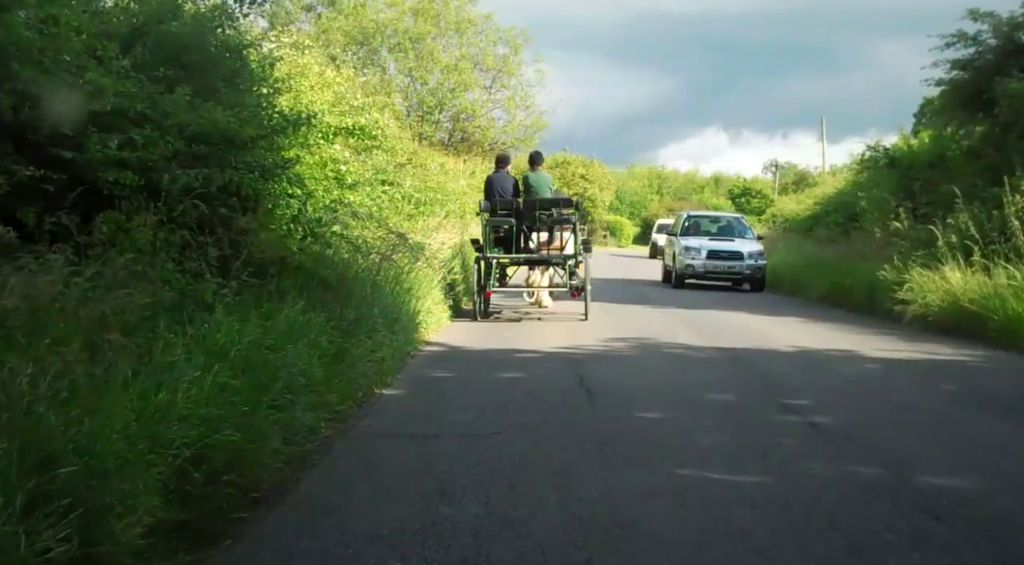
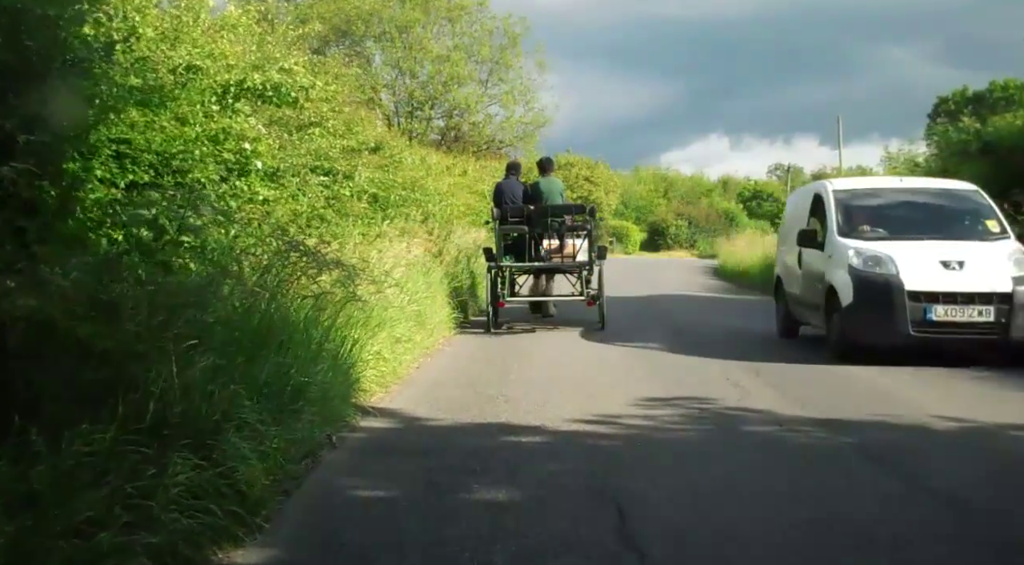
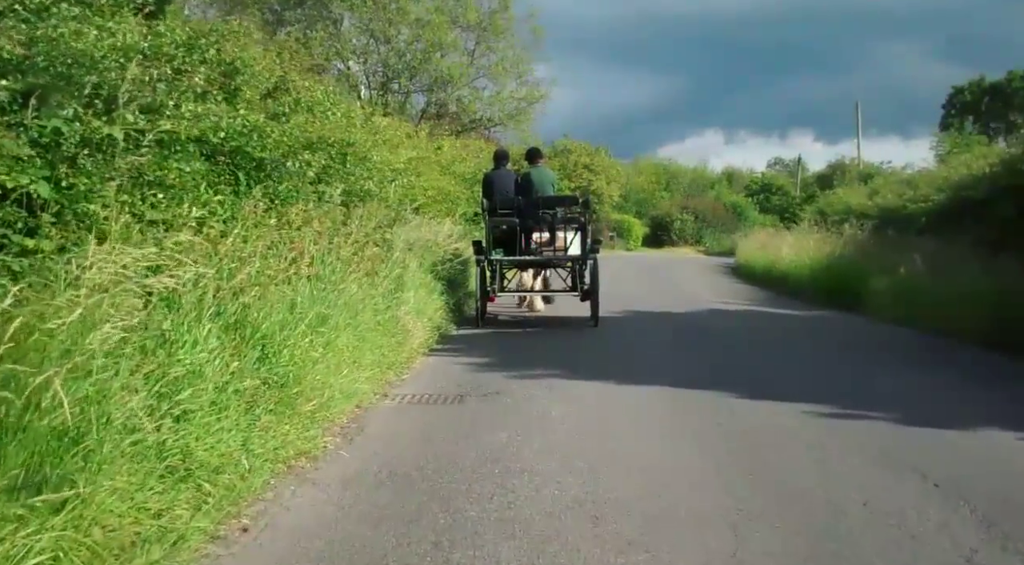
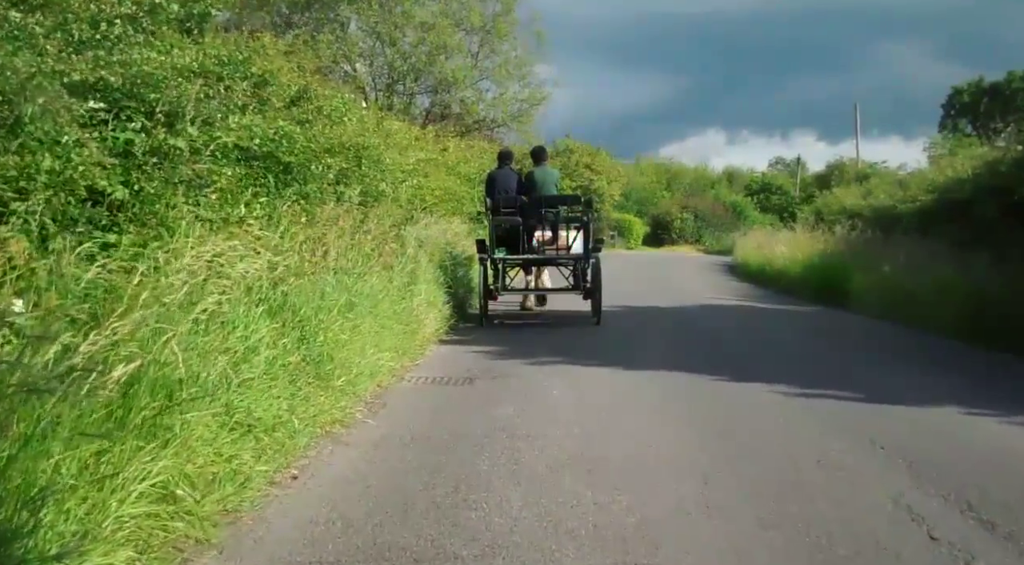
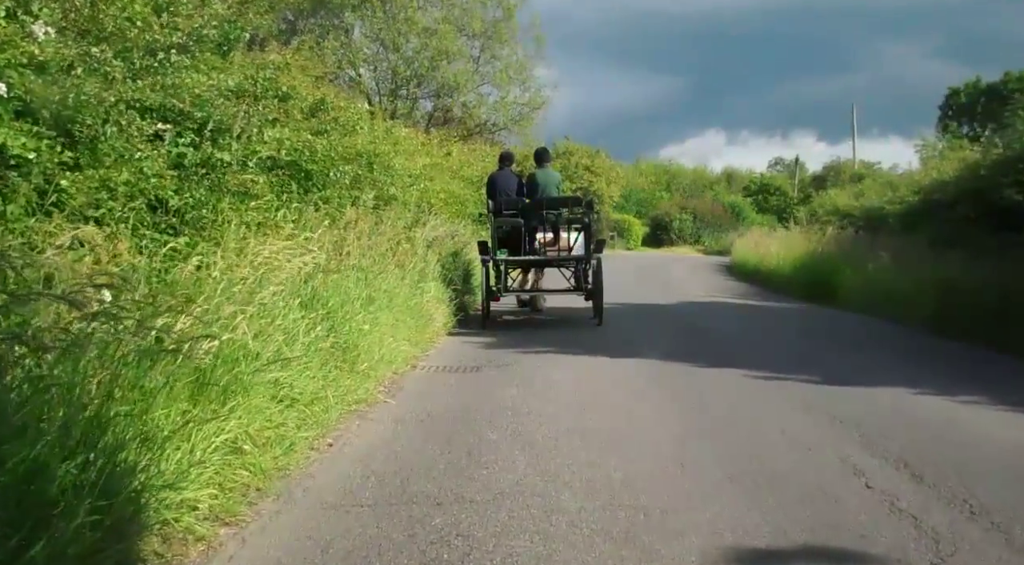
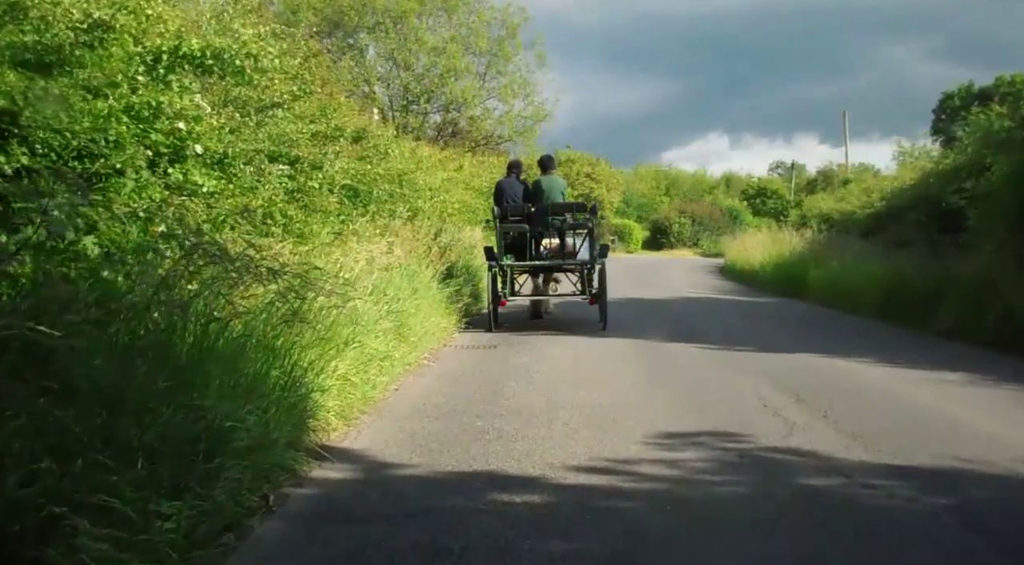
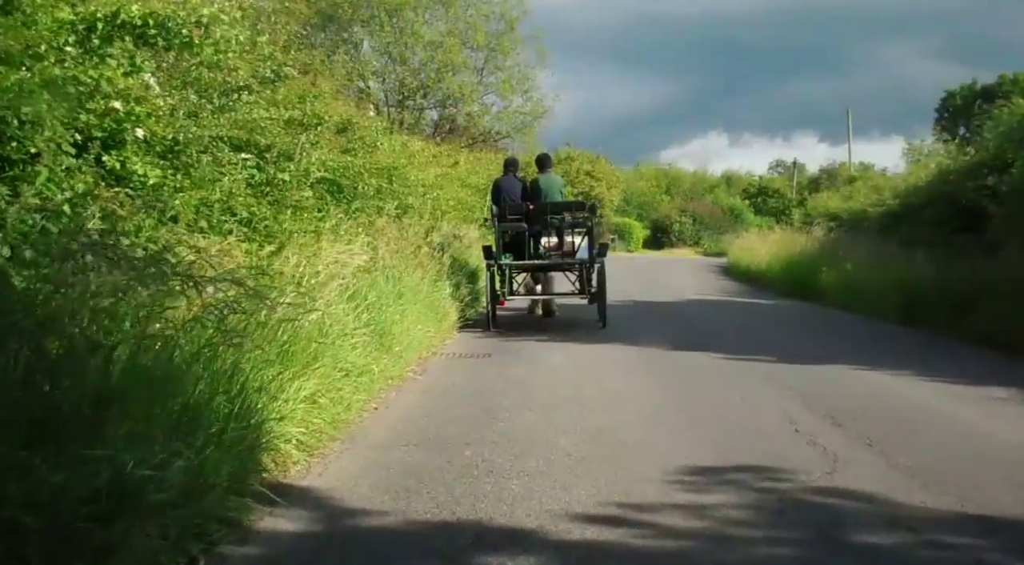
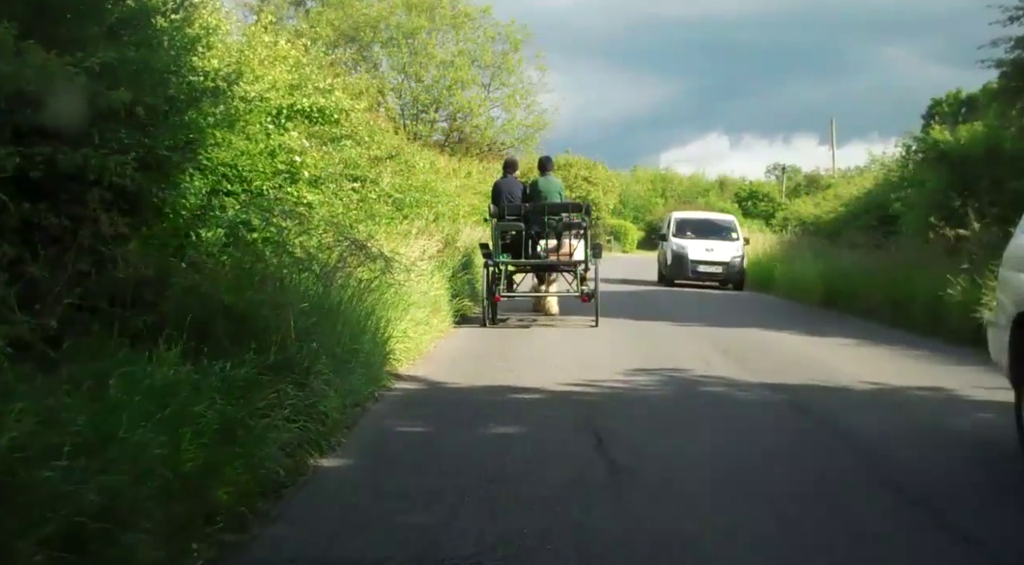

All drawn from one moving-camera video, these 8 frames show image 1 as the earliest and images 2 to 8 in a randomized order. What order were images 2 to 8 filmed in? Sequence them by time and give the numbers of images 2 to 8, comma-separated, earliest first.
8, 2, 6, 7, 5, 4, 3
